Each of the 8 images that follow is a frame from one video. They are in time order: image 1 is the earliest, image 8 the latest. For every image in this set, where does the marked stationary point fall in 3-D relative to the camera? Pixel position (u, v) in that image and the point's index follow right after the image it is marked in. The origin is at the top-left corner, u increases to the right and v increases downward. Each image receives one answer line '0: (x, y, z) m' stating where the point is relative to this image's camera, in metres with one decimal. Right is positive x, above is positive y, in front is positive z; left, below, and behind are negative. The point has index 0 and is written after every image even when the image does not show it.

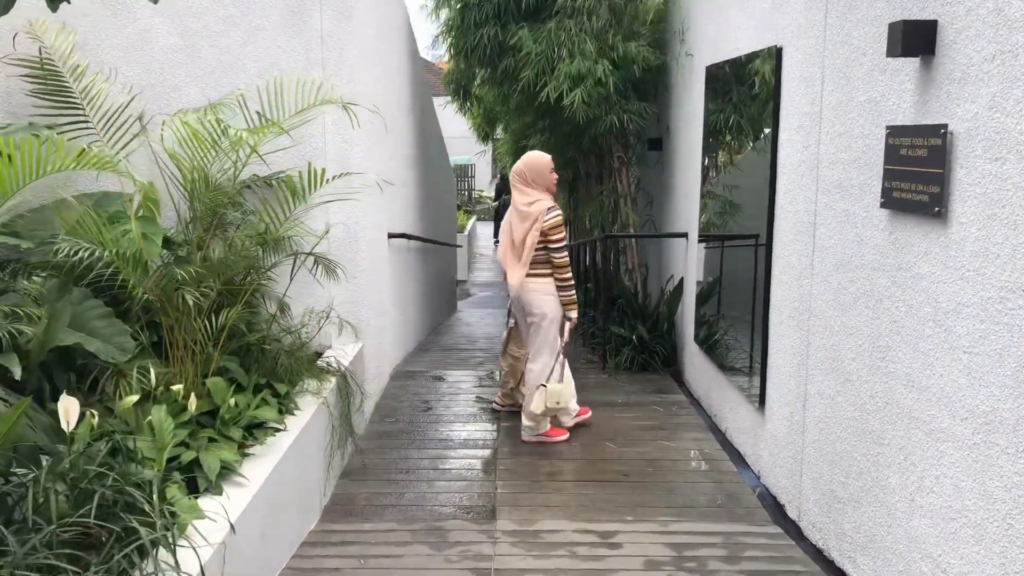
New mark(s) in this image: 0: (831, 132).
0: (+1.0, +0.5, +2.8) m
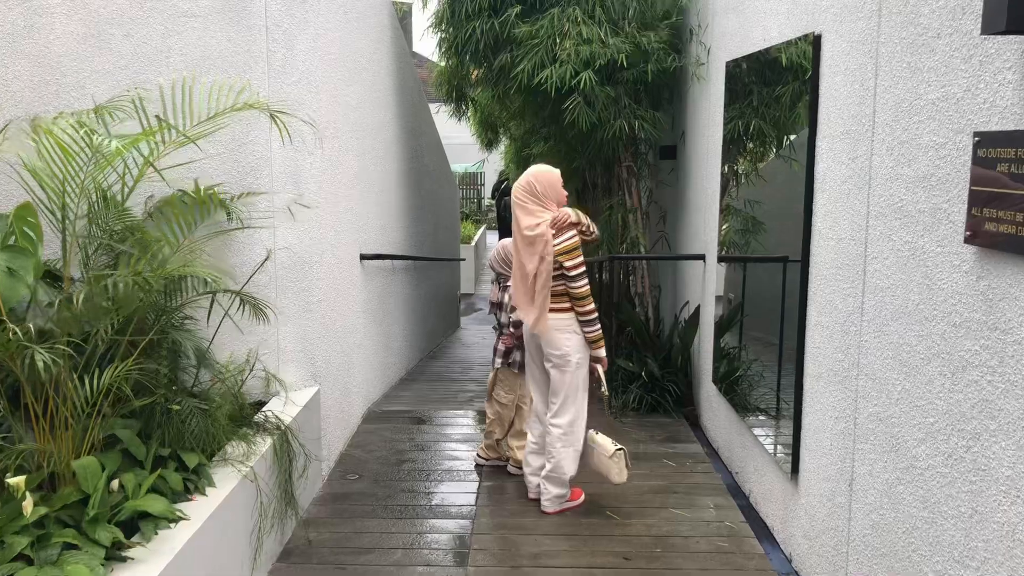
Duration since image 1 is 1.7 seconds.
0: (+0.9, +0.3, +2.1) m
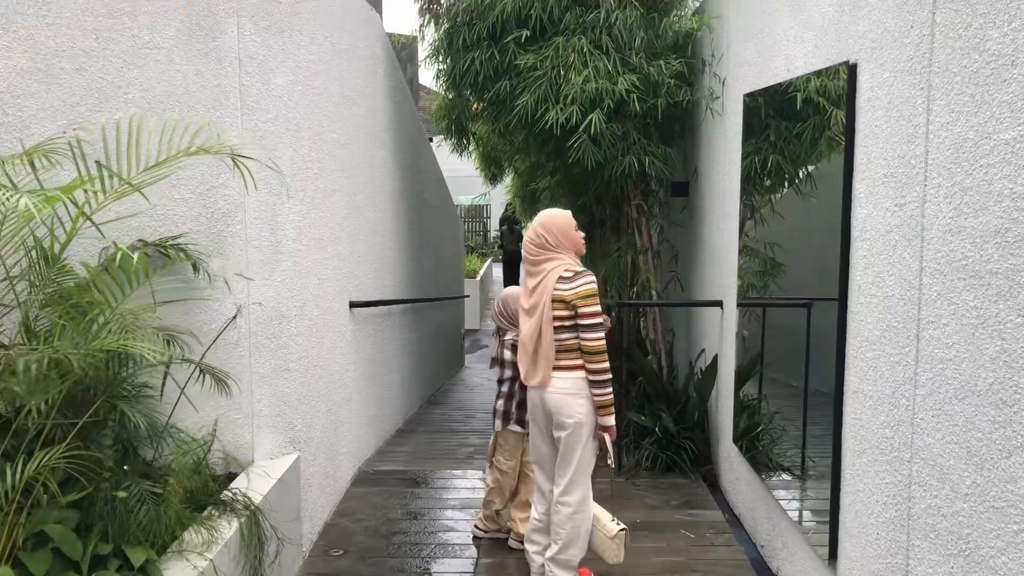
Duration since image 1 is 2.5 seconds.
0: (+0.9, +0.2, +1.8) m
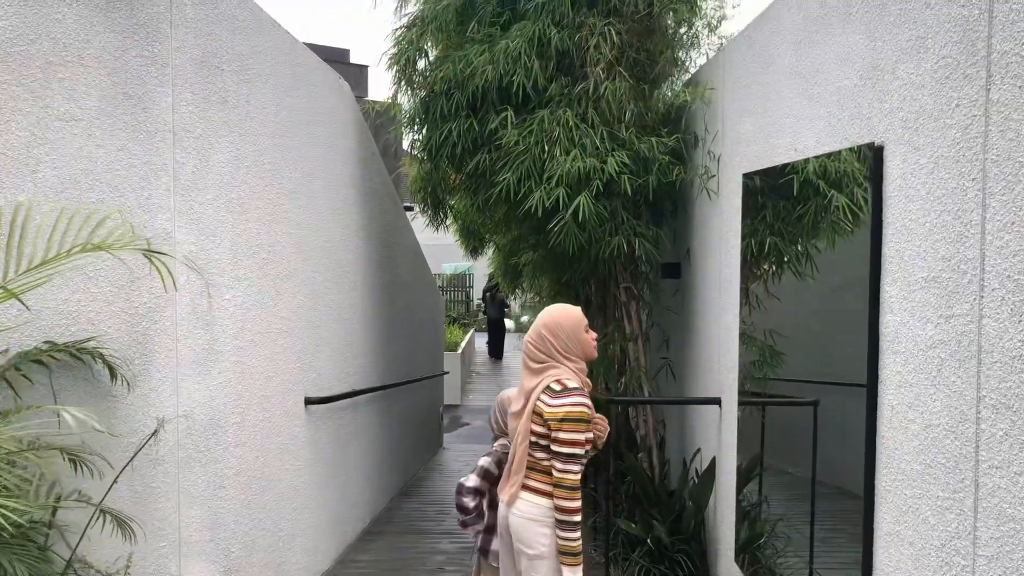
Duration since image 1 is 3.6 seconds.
0: (+0.8, 0.0, +1.5) m
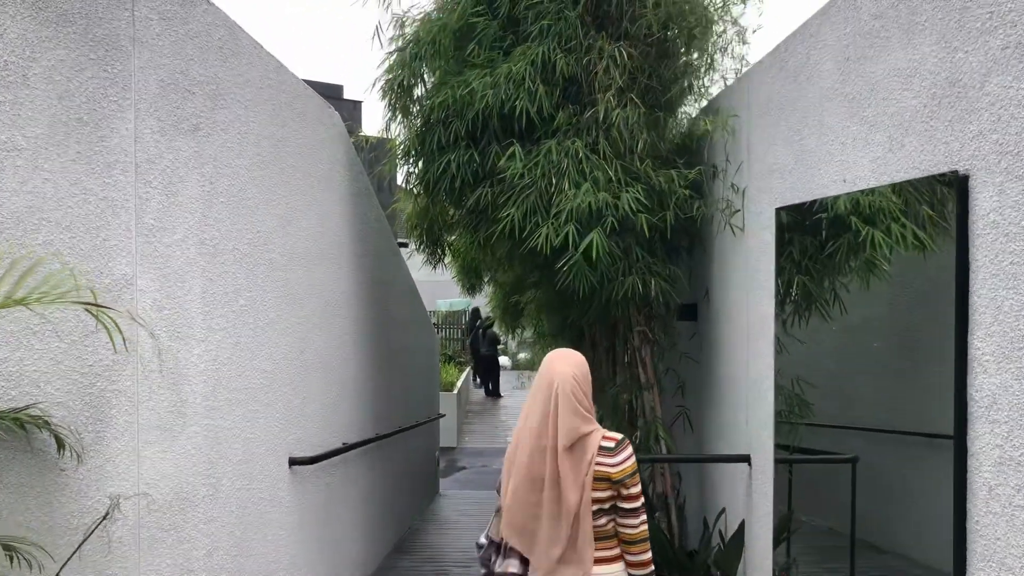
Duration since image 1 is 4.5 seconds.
0: (+0.8, -0.1, +1.1) m
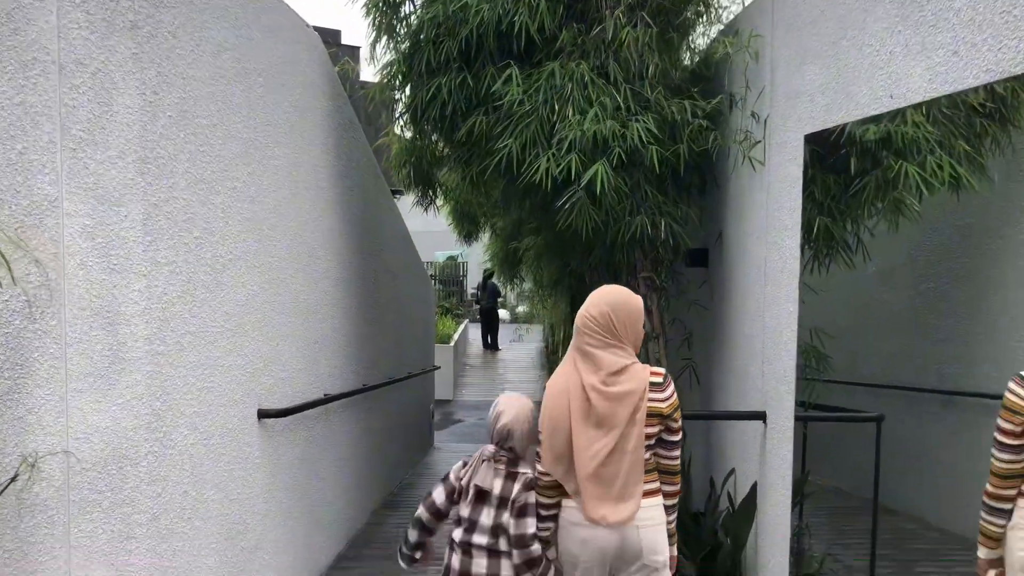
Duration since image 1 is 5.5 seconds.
0: (+0.8, 0.0, +0.8) m
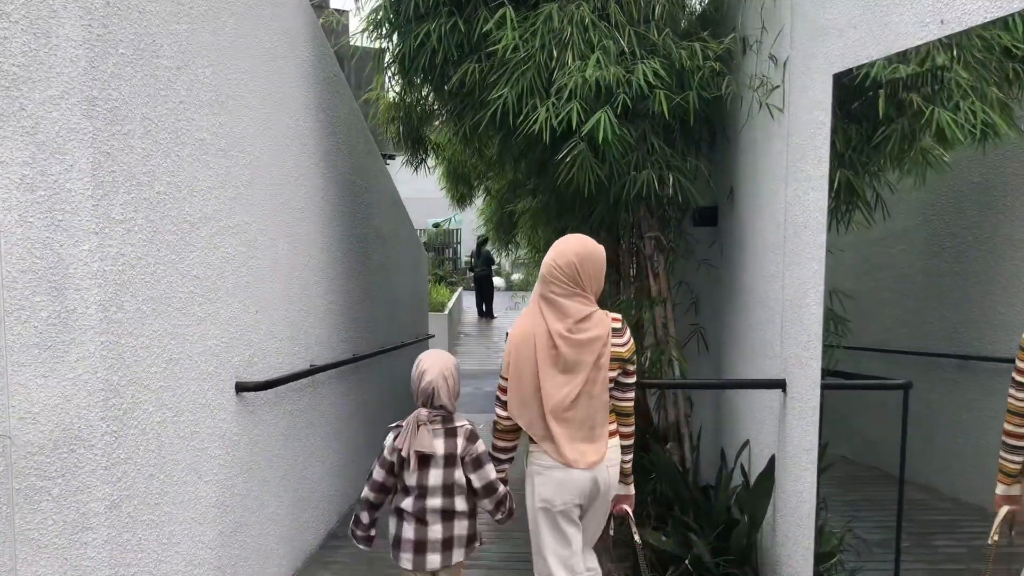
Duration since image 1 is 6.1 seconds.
0: (+0.8, 0.0, +0.6) m
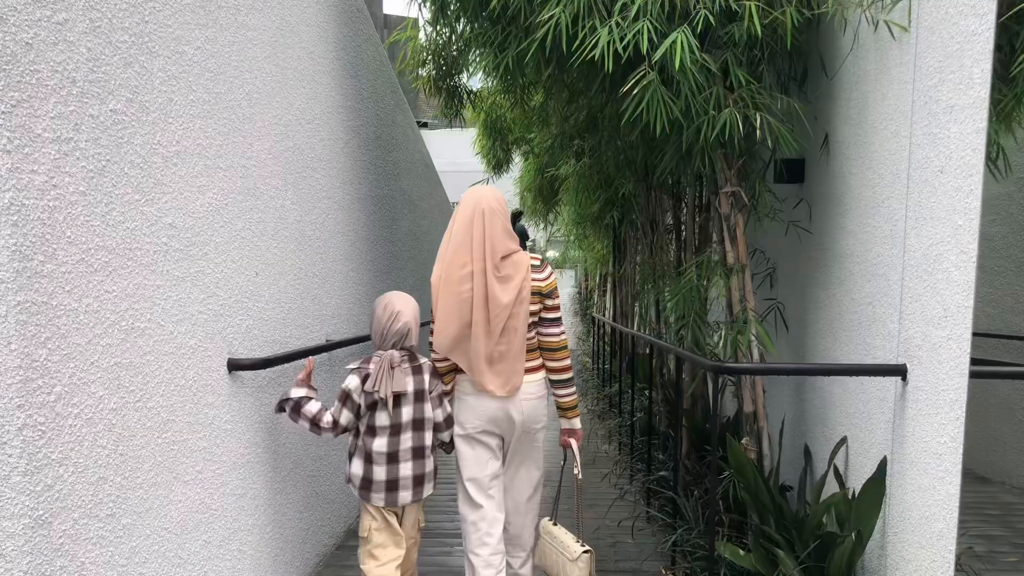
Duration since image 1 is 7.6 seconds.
0: (+0.9, +0.1, +0.1) m
